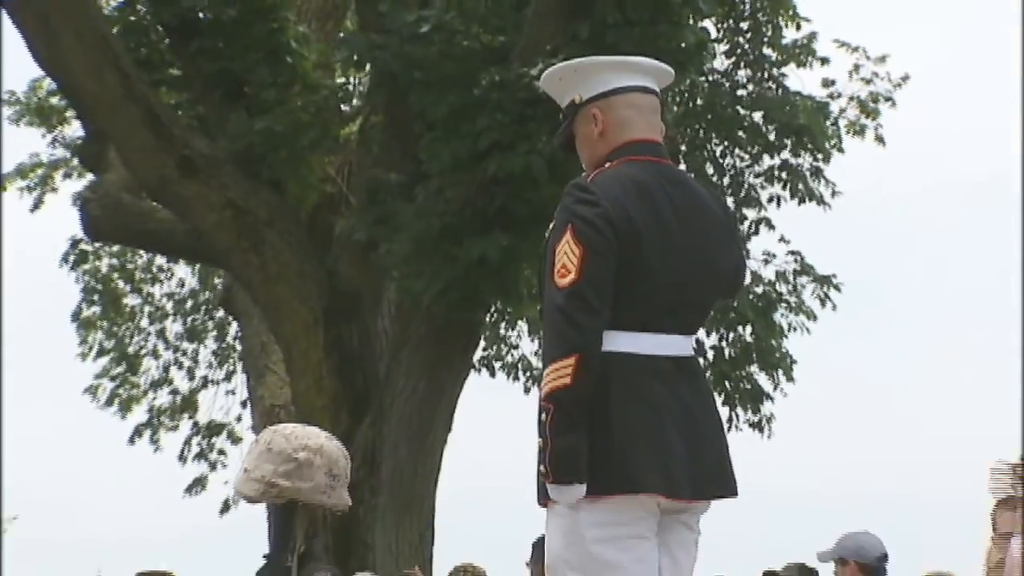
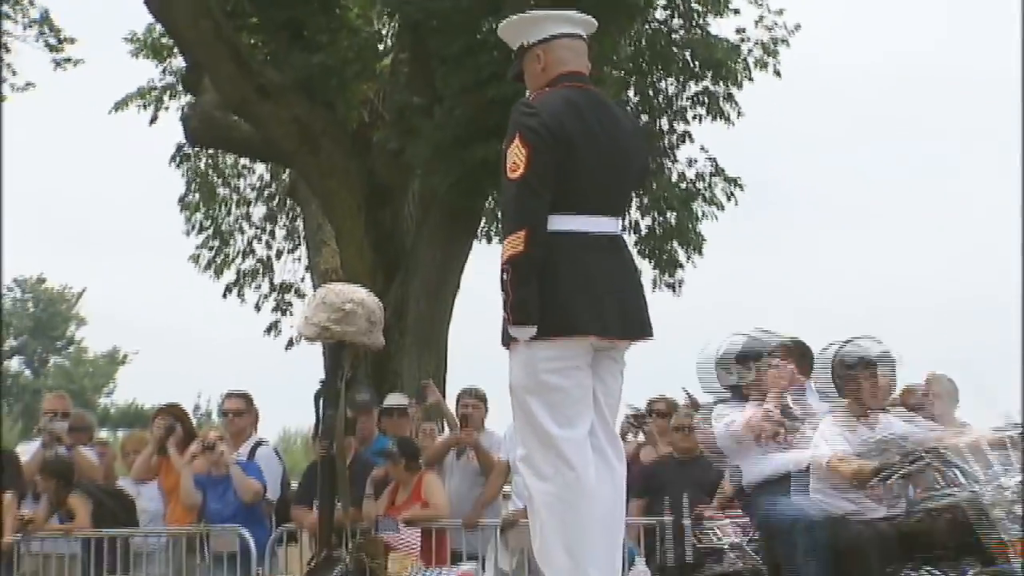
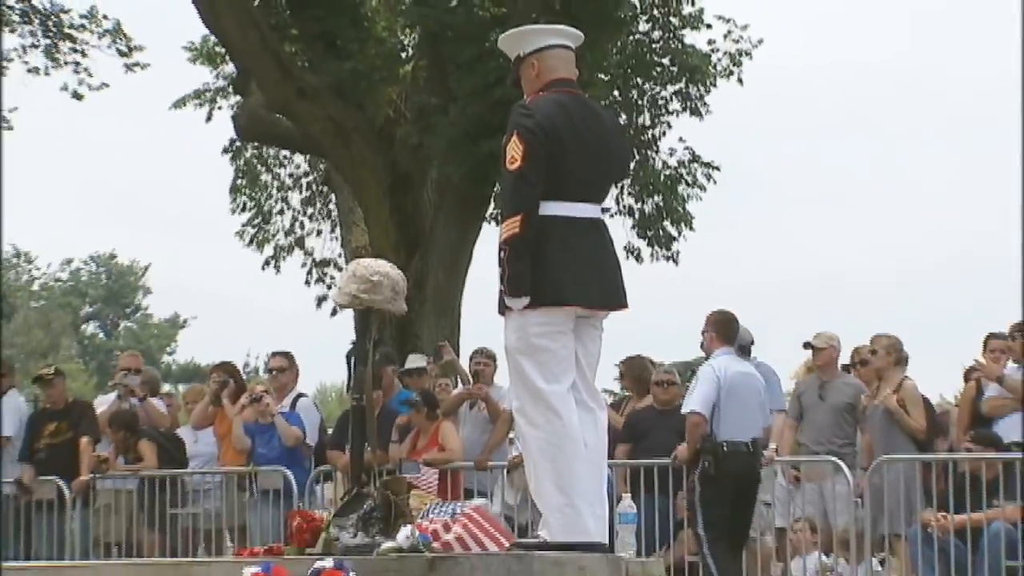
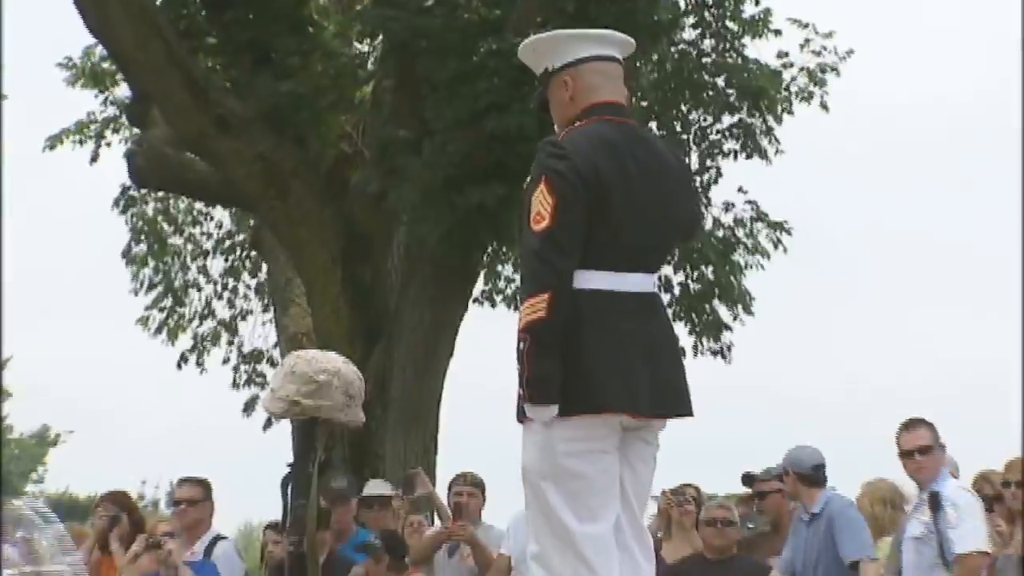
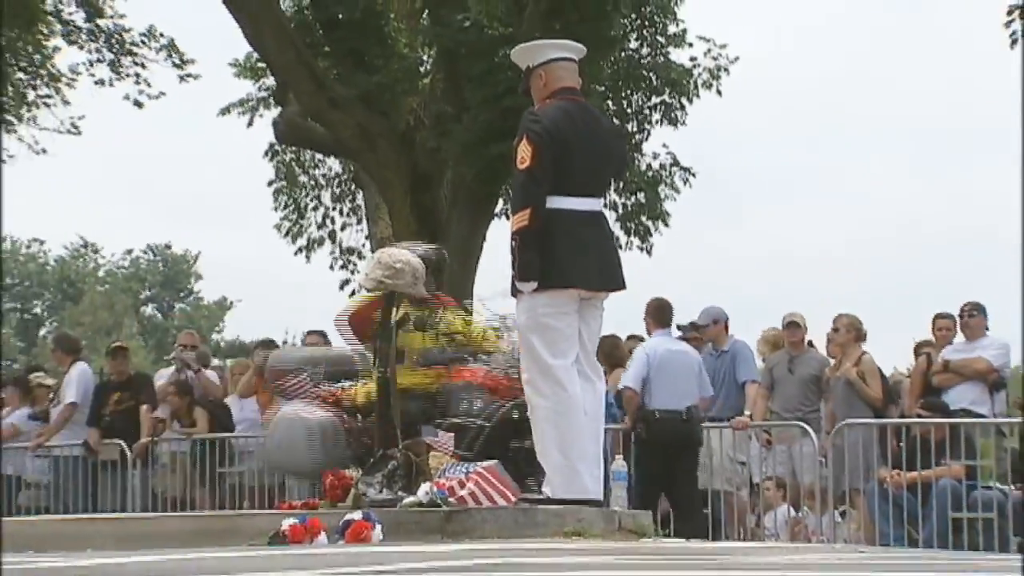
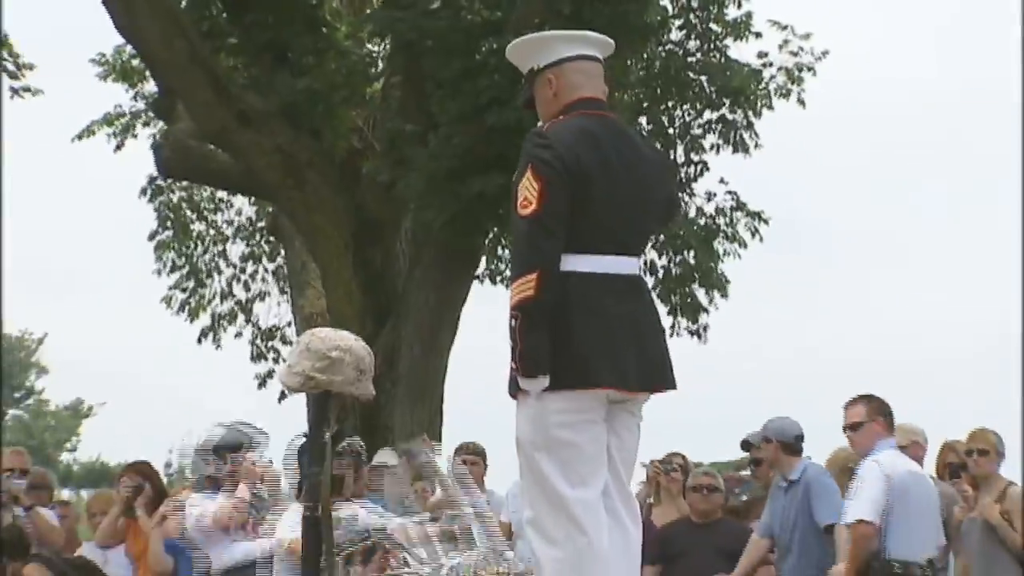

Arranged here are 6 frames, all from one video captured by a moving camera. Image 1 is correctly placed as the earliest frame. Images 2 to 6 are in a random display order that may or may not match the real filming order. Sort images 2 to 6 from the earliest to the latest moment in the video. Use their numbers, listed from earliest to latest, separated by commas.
4, 6, 2, 3, 5
